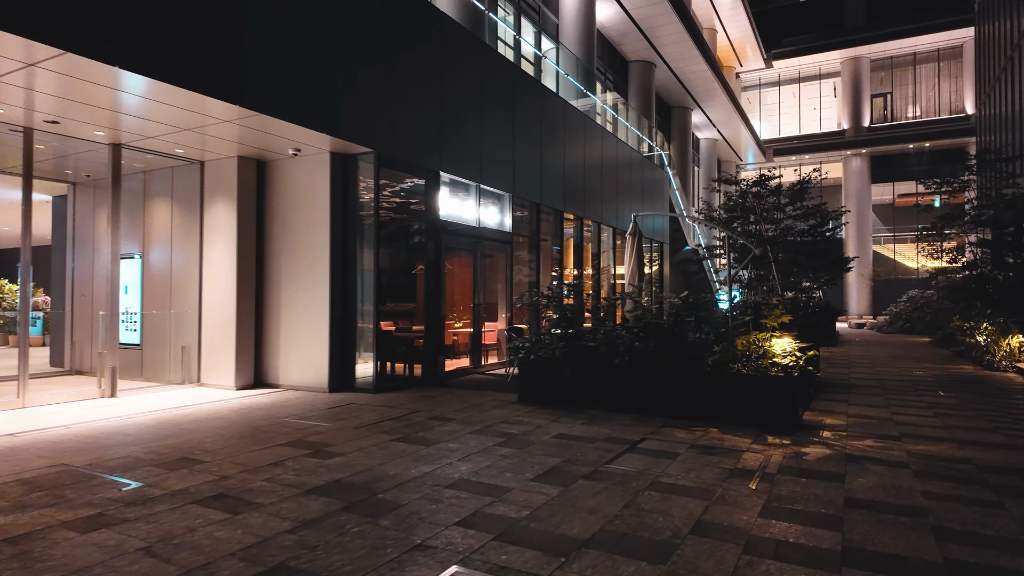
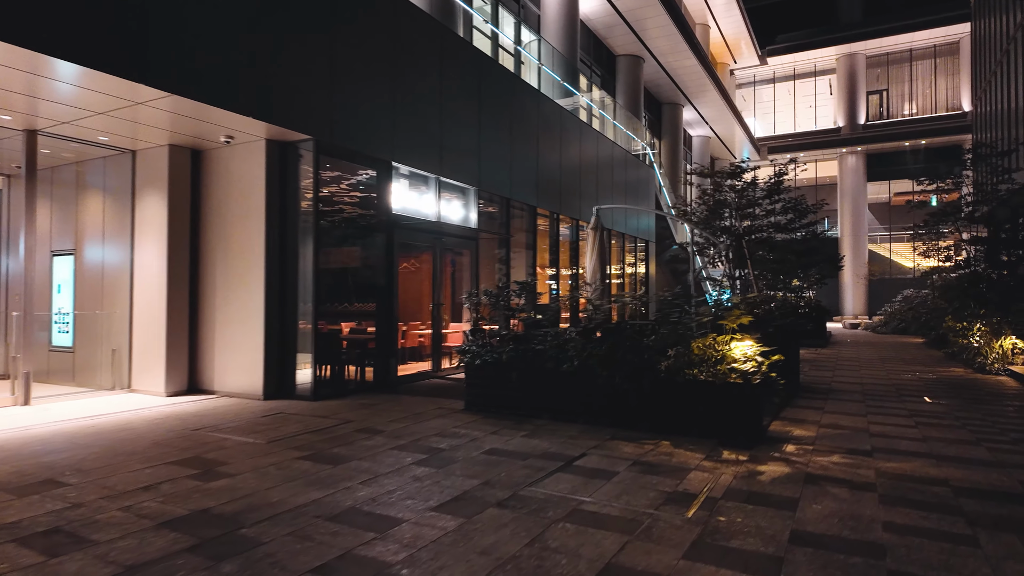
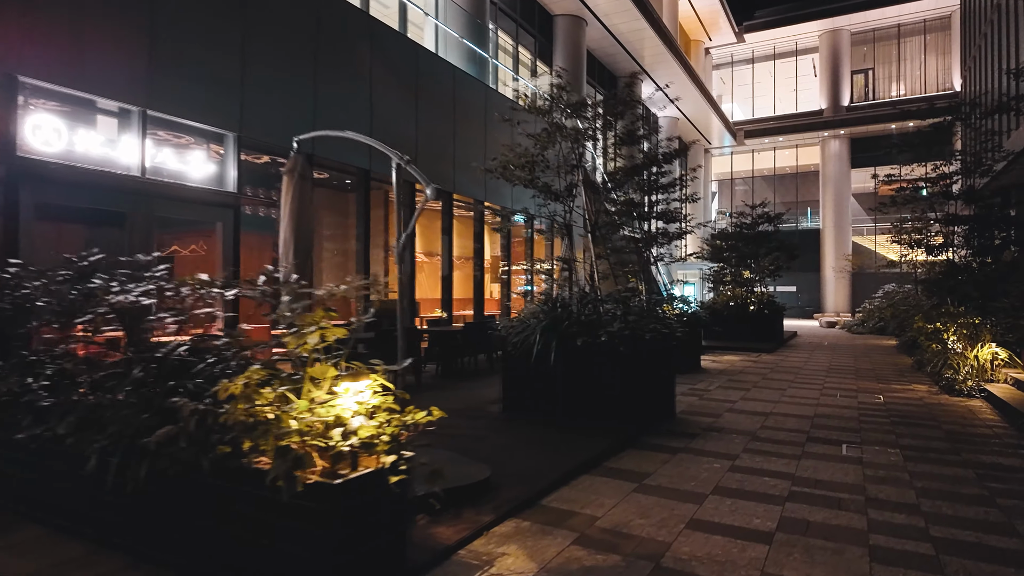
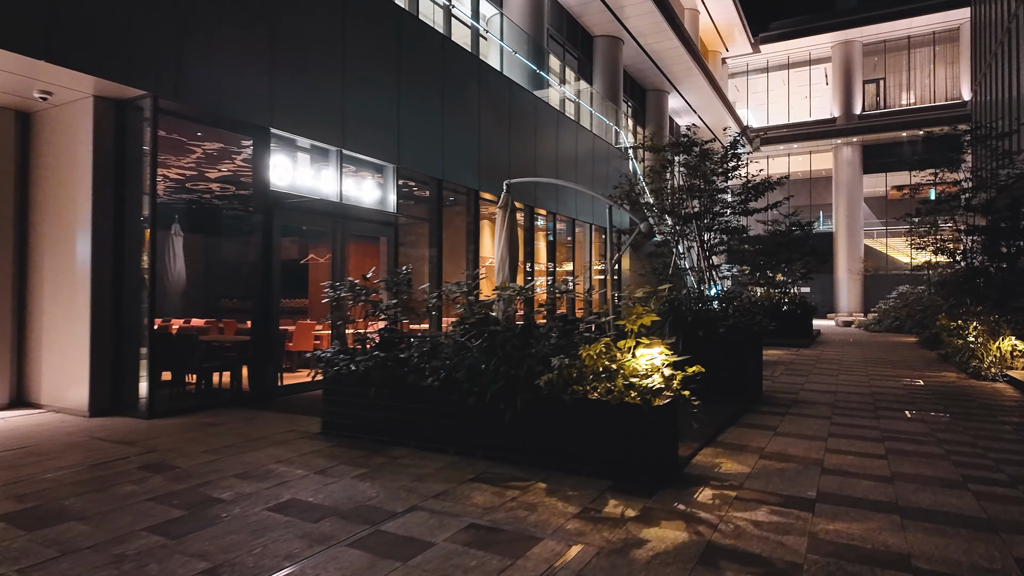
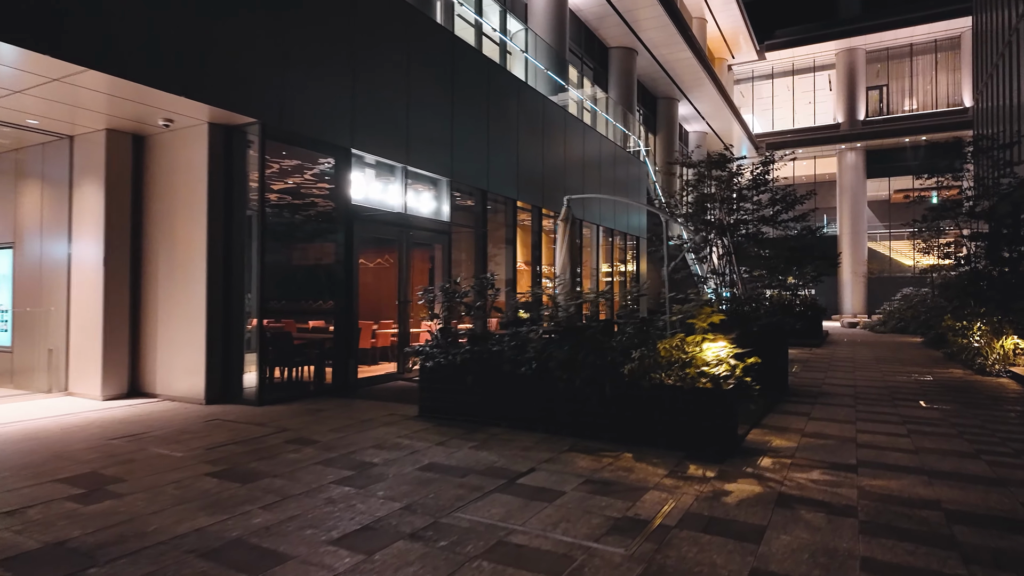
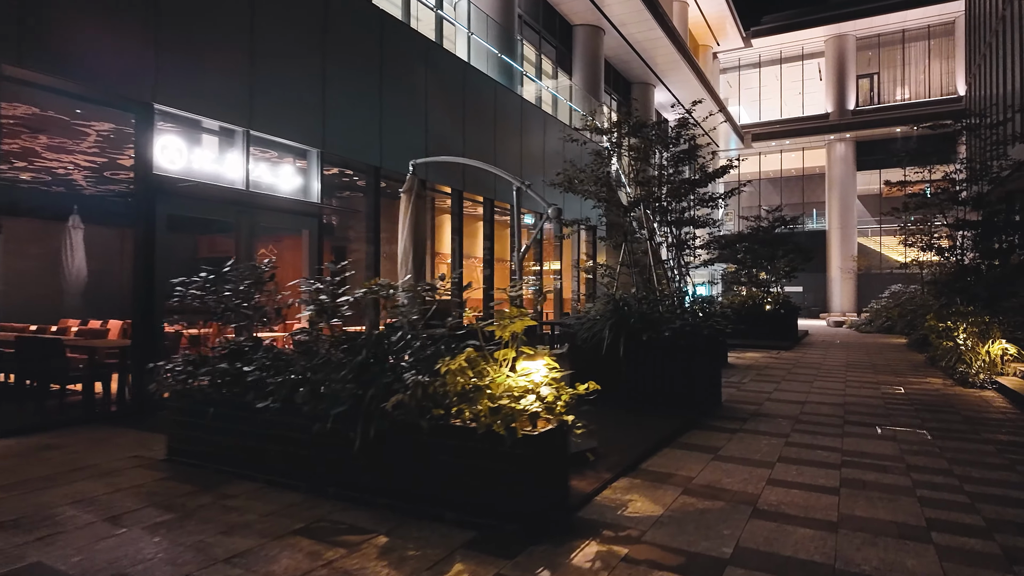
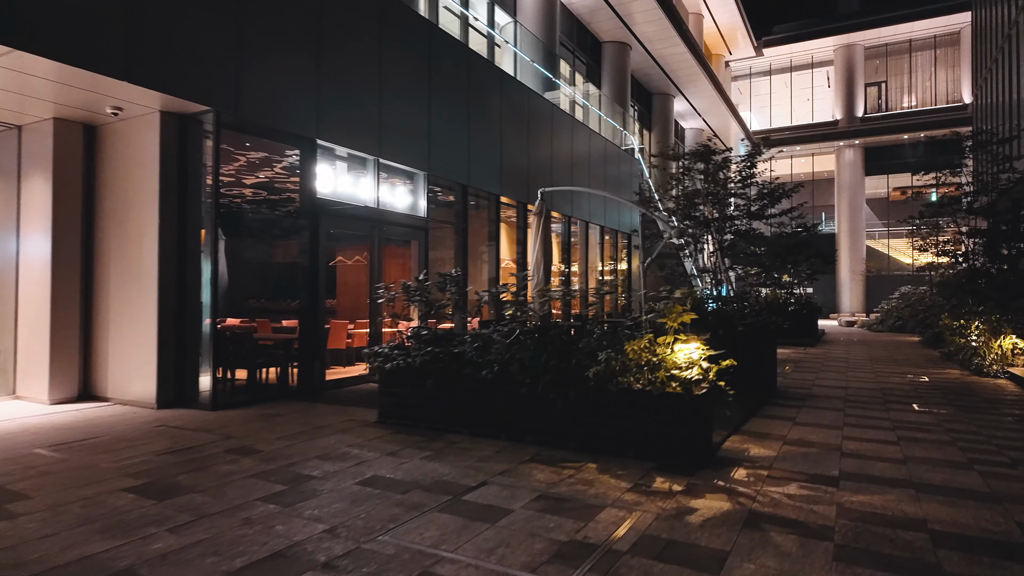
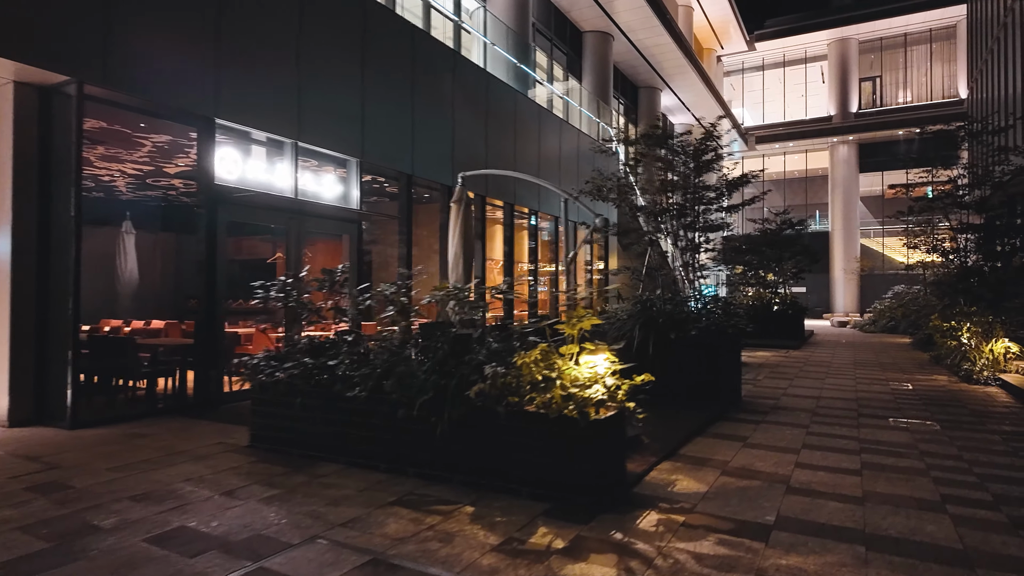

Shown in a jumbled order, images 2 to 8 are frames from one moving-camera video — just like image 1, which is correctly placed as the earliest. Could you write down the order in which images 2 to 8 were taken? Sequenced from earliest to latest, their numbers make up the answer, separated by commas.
2, 5, 7, 4, 8, 6, 3
